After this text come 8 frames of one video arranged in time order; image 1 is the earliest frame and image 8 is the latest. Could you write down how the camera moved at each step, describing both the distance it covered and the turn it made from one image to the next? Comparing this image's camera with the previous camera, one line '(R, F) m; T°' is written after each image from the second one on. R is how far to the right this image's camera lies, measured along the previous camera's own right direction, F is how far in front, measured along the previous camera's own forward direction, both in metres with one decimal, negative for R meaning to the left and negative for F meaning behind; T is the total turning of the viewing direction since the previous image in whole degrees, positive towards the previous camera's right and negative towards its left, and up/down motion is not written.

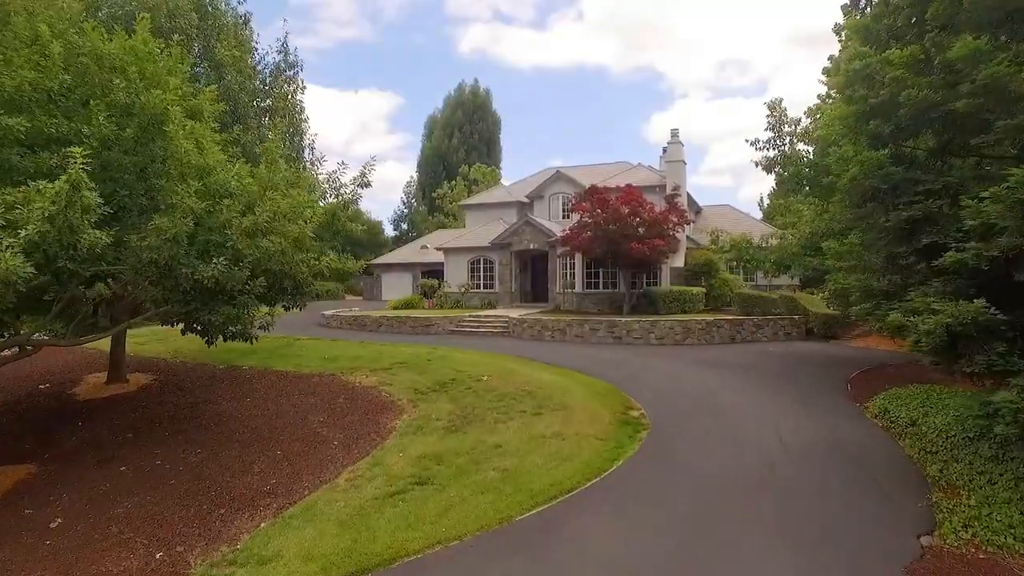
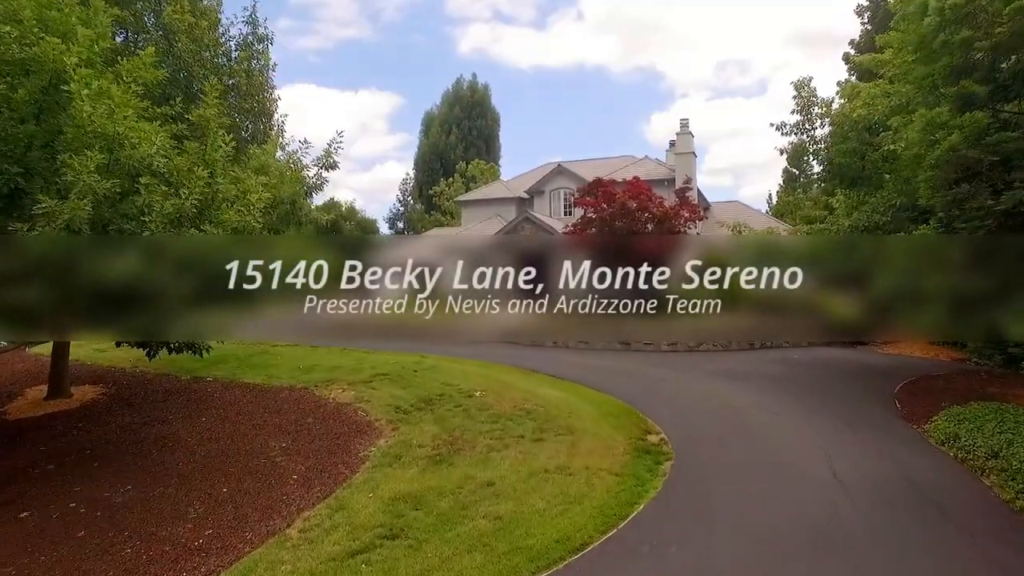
(+0.1, +1.5) m; 0°
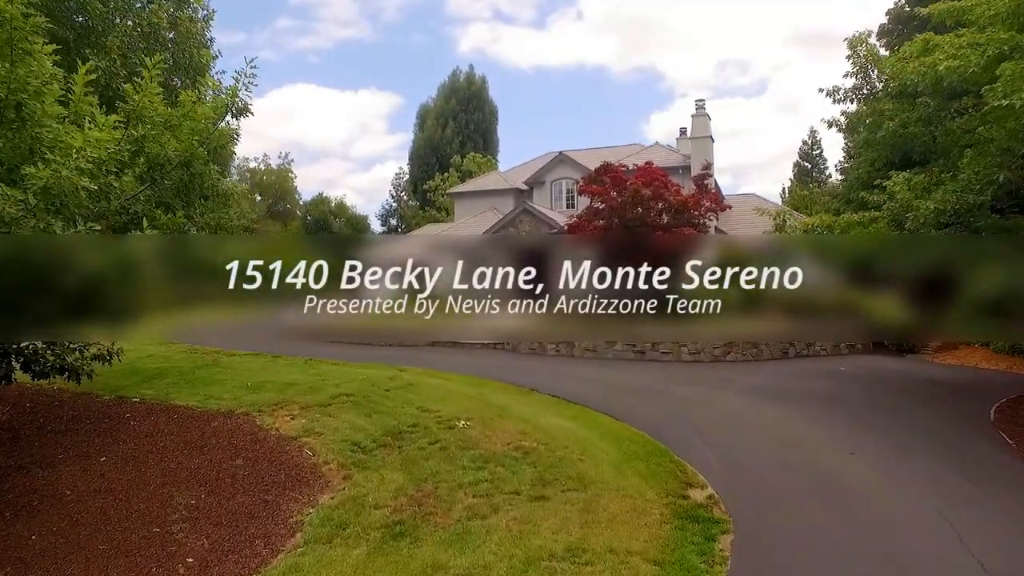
(+0.1, +2.3) m; 0°
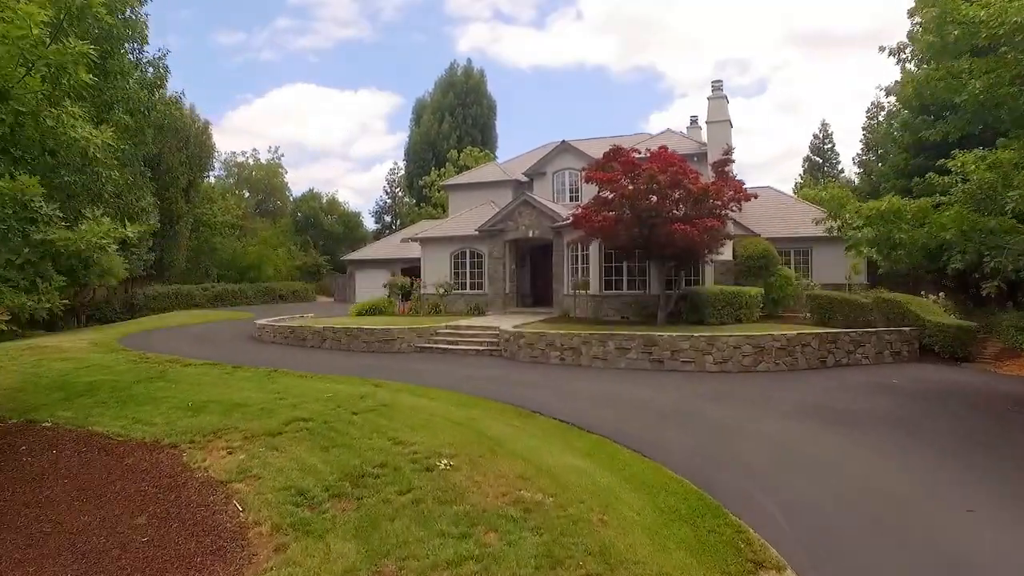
(0.0, +1.8) m; 0°
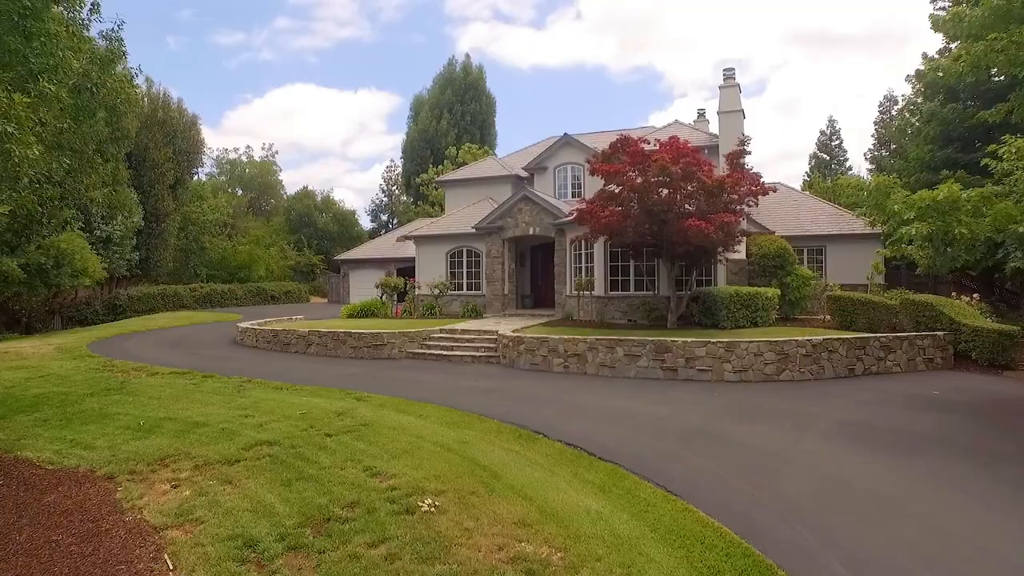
(0.0, +1.1) m; 0°
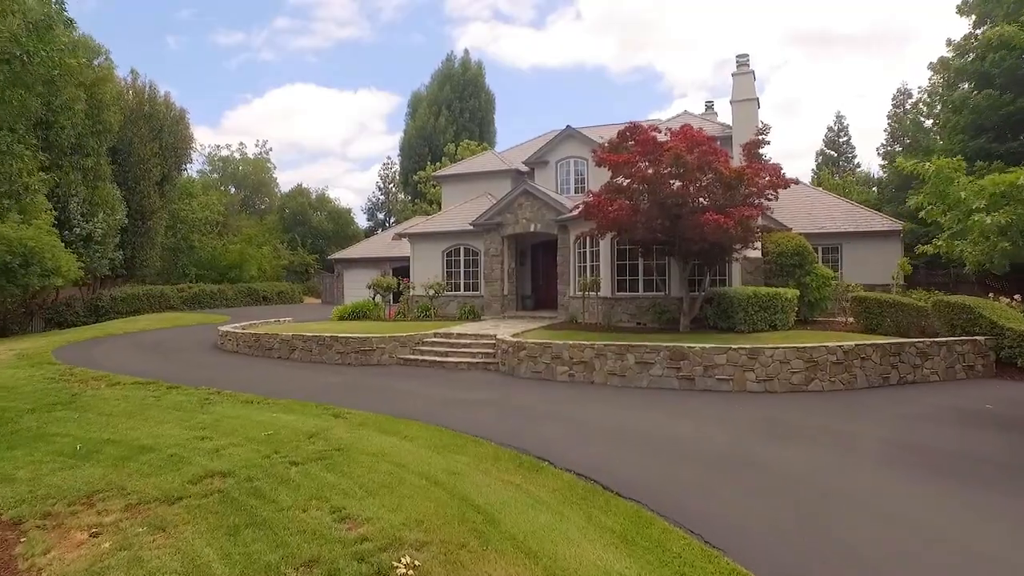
(0.0, +1.1) m; 0°
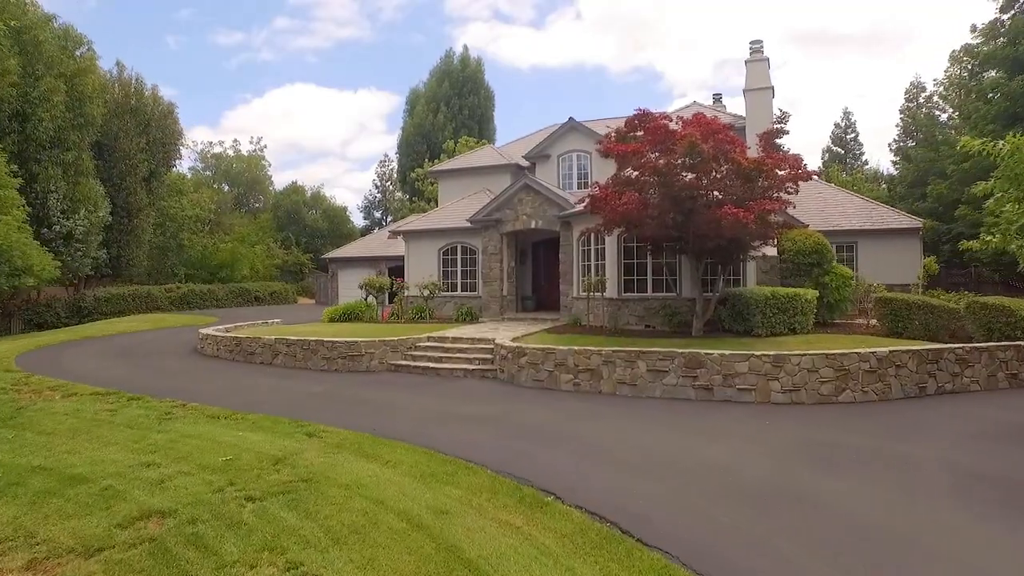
(0.0, +1.0) m; 0°
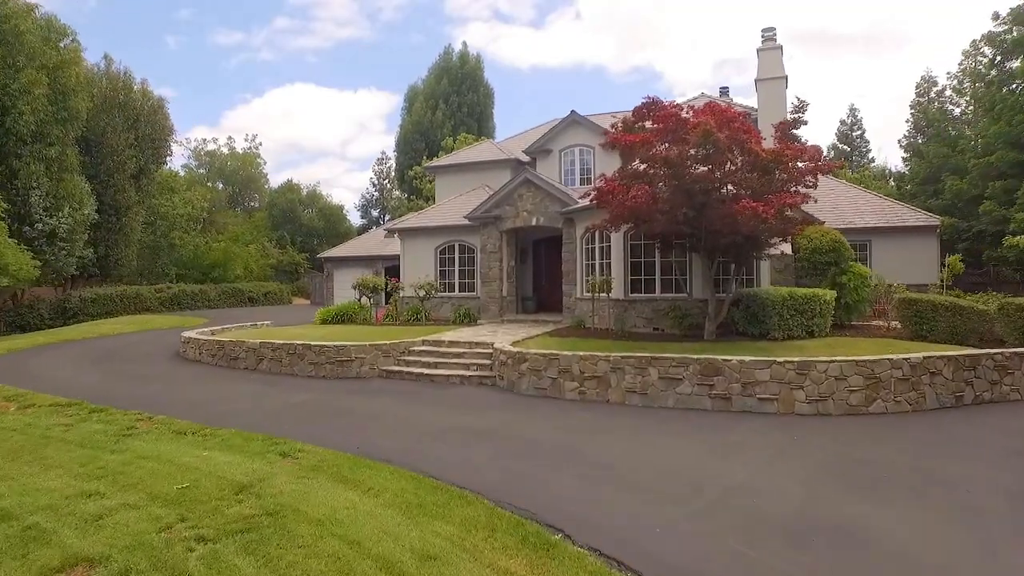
(0.0, +0.8) m; 0°
